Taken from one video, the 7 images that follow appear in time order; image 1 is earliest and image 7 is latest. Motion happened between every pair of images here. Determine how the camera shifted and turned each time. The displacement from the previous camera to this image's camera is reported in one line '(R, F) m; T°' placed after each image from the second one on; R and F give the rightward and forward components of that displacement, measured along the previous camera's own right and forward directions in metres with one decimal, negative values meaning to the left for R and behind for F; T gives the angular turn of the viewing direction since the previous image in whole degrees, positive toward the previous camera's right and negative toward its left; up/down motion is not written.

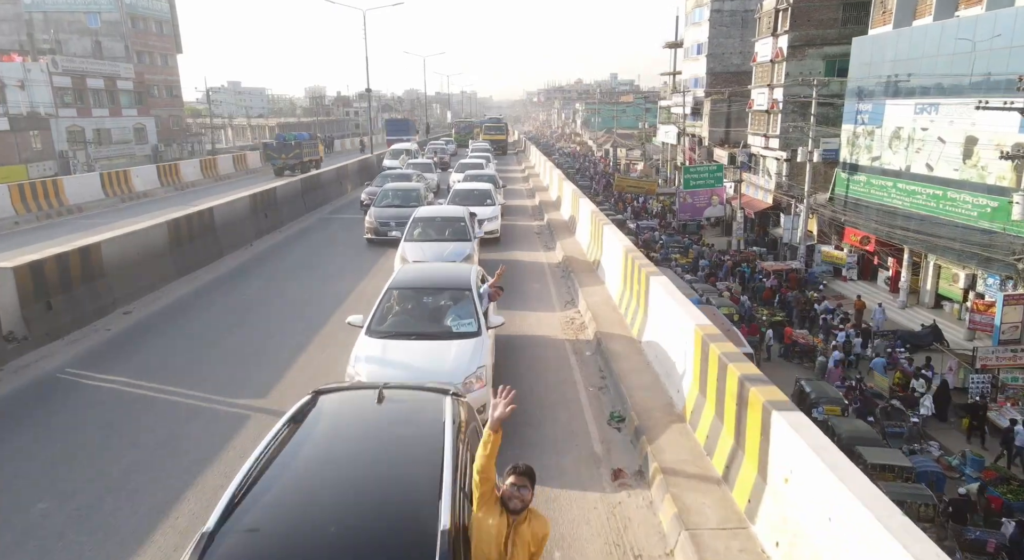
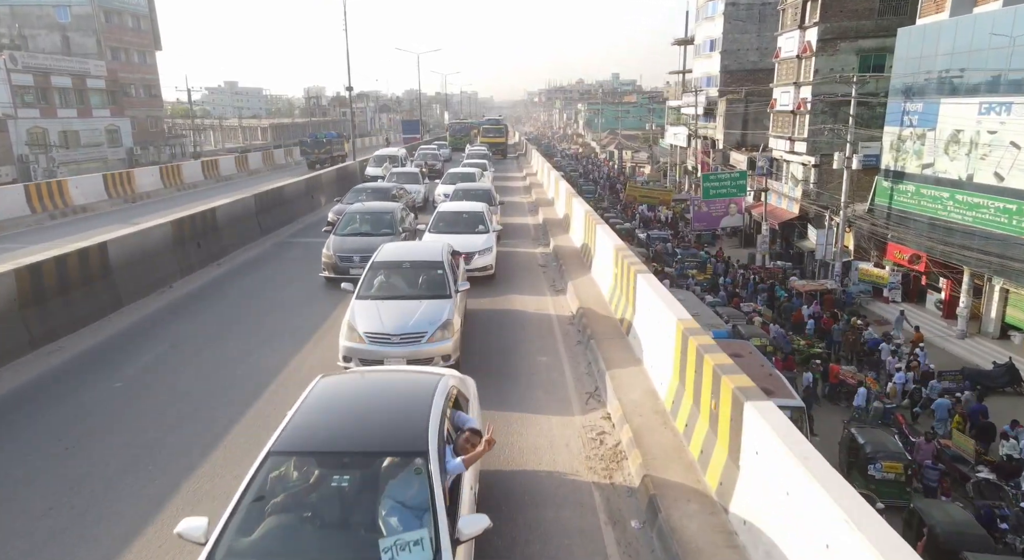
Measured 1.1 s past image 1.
(0.0, +2.9) m; 0°
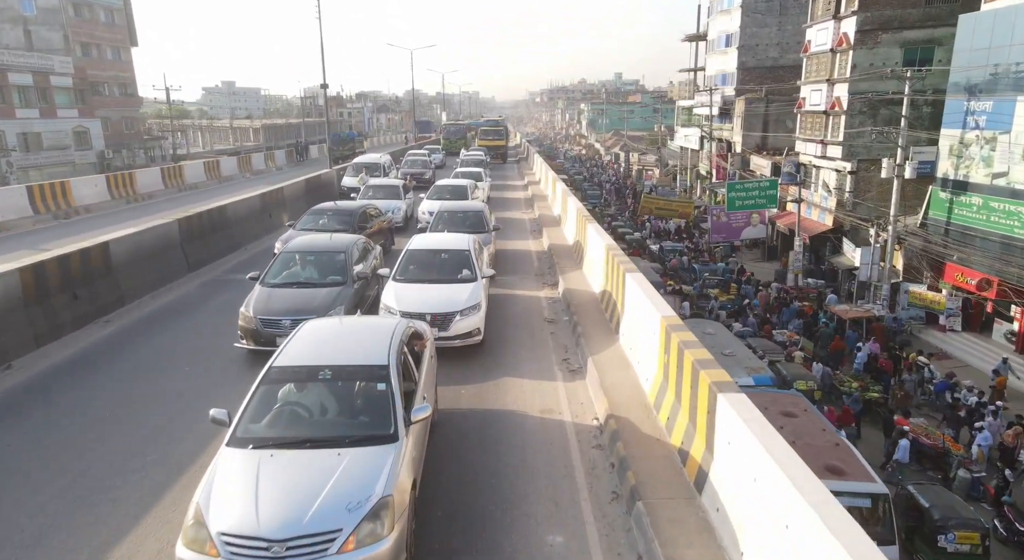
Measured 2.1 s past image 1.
(+0.1, +3.0) m; 0°
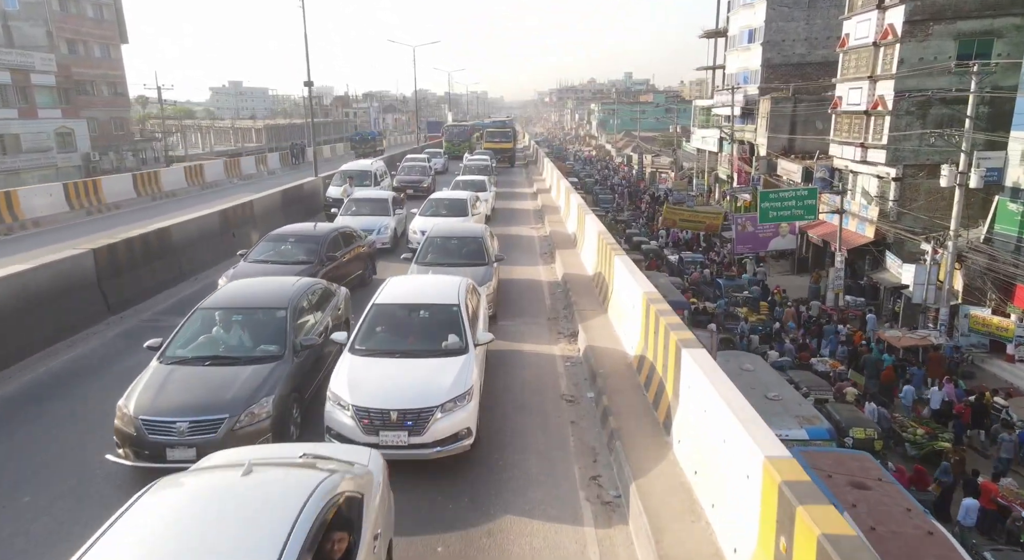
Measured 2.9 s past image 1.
(0.0, +2.3) m; -1°
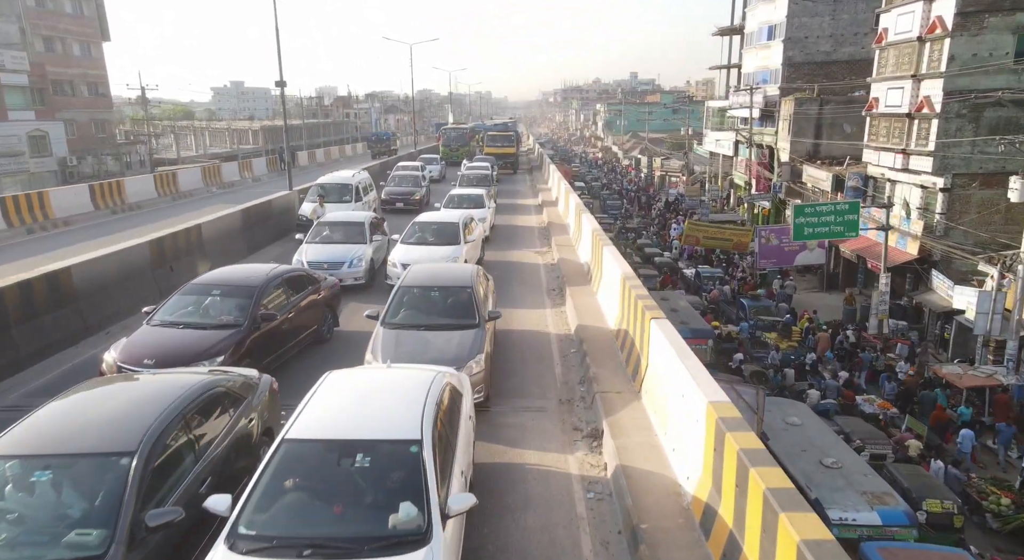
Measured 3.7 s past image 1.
(+0.1, +2.3) m; 0°
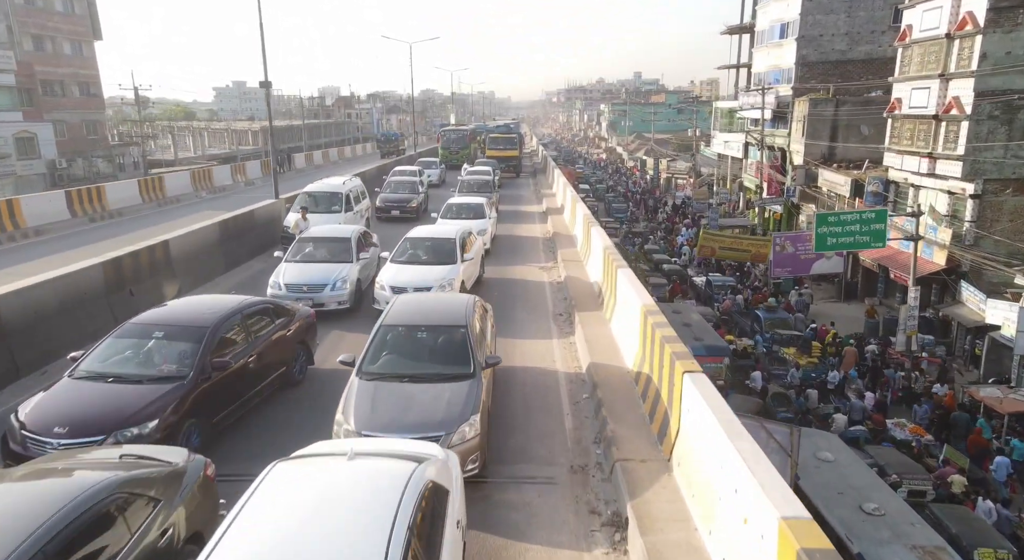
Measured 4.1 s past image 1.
(0.0, +1.1) m; 0°
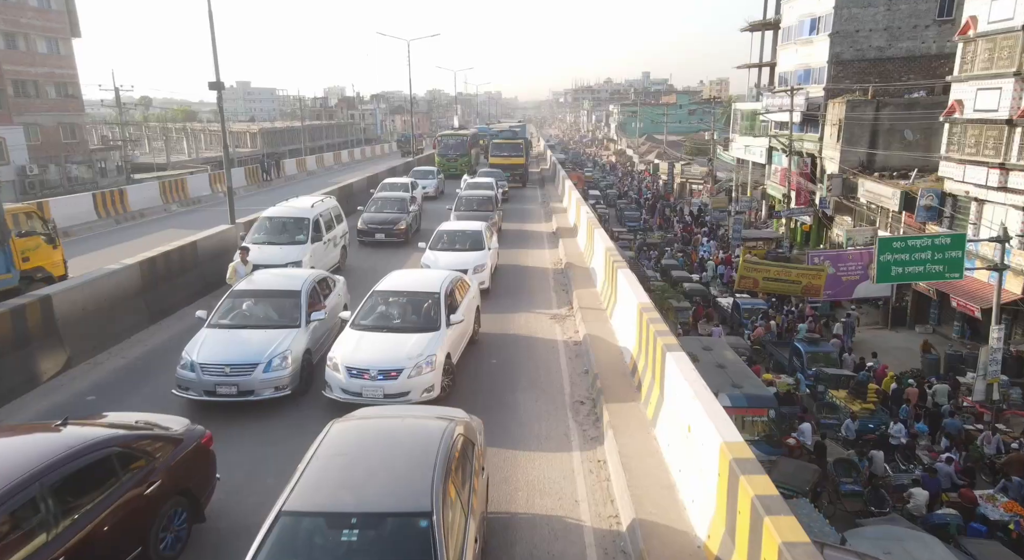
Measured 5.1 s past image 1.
(0.0, +2.6) m; -1°
